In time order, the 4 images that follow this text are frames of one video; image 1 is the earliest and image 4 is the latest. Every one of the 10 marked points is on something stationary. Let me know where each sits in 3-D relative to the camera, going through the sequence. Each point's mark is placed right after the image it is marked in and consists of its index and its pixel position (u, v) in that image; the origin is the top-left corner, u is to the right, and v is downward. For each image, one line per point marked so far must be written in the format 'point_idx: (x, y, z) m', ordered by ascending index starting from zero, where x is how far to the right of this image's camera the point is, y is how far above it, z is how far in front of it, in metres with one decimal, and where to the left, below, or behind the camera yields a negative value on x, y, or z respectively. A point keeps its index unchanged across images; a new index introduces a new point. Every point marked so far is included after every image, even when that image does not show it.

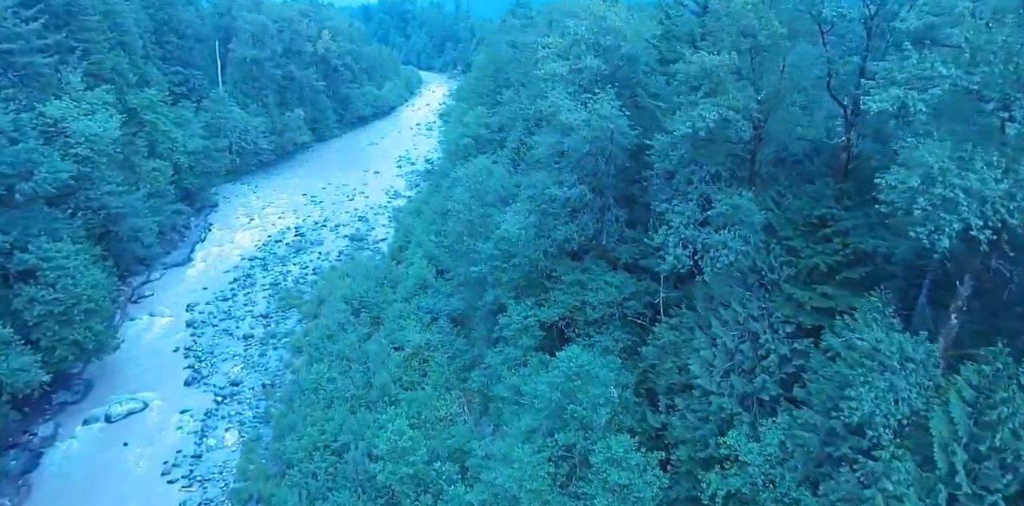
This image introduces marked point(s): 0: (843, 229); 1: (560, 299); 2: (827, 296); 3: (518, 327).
0: (+6.8, +0.5, +14.2) m
1: (+1.2, -1.2, +18.0) m
2: (+6.3, -0.9, +13.9) m
3: (+0.2, -2.0, +18.0) m
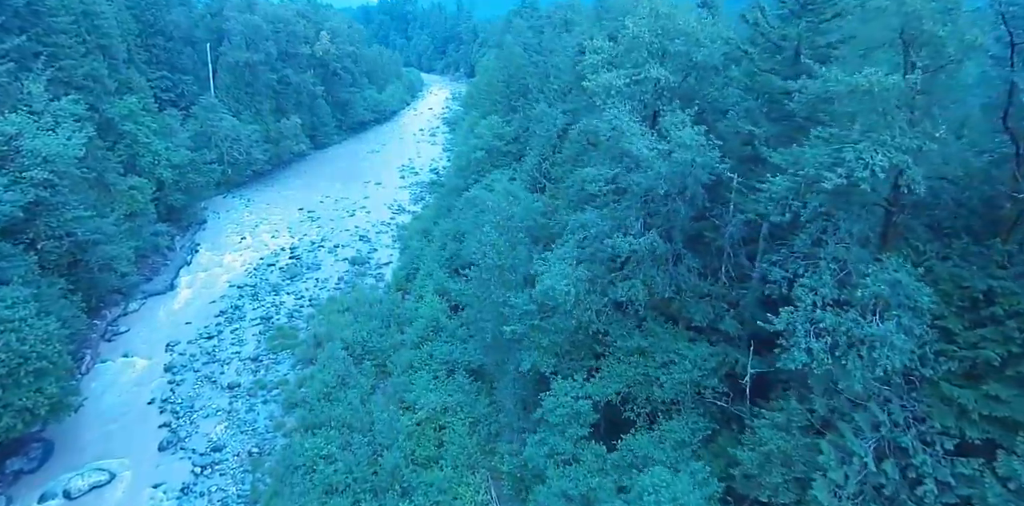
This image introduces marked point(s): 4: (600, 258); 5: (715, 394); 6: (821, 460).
0: (+7.7, -0.8, +10.6) m
1: (+2.2, -2.4, +14.4) m
2: (+7.3, -2.2, +10.3) m
3: (+1.1, -3.3, +14.3) m
4: (+1.9, -0.1, +14.7) m
5: (+4.1, -2.8, +13.9) m
6: (+4.8, -3.2, +10.9) m
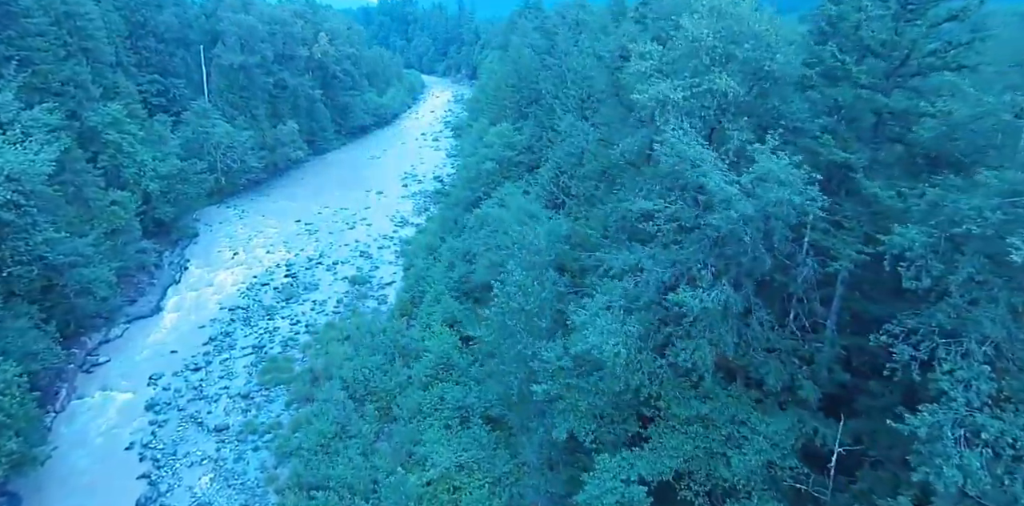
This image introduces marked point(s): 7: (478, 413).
0: (+8.3, -1.6, +8.2) m
1: (+2.7, -3.3, +12.0) m
2: (+7.9, -3.0, +7.9) m
3: (+1.7, -4.2, +11.9) m
4: (+2.5, -1.0, +12.3) m
5: (+4.7, -3.7, +11.5) m
6: (+5.4, -4.1, +8.5) m
7: (-0.9, -4.3, +18.3) m
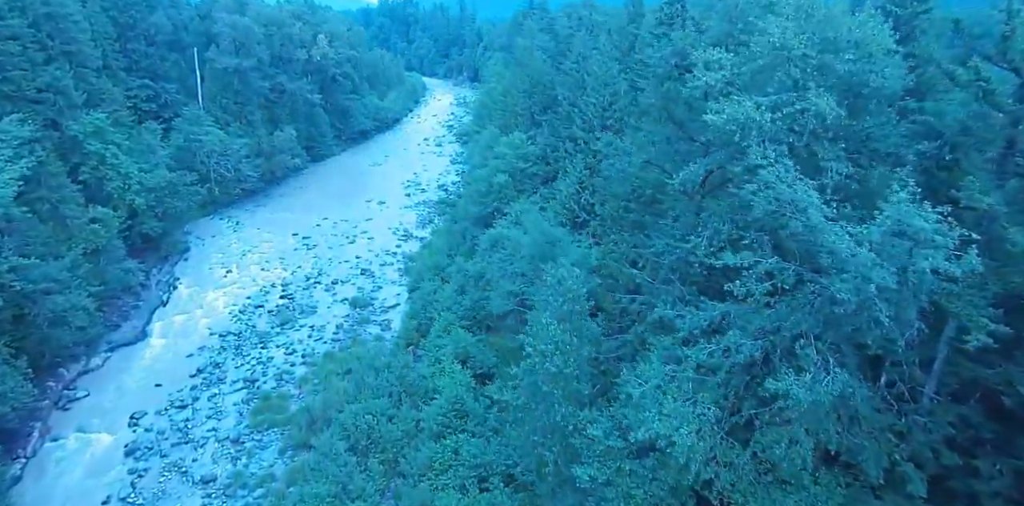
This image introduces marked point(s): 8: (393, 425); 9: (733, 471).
0: (+8.9, -2.5, +5.8) m
1: (+3.3, -4.1, +9.6) m
2: (+8.5, -3.8, +5.6) m
3: (+2.3, -5.0, +9.6) m
4: (+3.1, -1.8, +10.0) m
5: (+5.3, -4.5, +9.2) m
6: (+6.0, -4.9, +6.2) m
7: (-0.3, -5.1, +16.0) m
8: (-3.2, -4.7, +19.1) m
9: (+3.2, -3.1, +10.0) m
